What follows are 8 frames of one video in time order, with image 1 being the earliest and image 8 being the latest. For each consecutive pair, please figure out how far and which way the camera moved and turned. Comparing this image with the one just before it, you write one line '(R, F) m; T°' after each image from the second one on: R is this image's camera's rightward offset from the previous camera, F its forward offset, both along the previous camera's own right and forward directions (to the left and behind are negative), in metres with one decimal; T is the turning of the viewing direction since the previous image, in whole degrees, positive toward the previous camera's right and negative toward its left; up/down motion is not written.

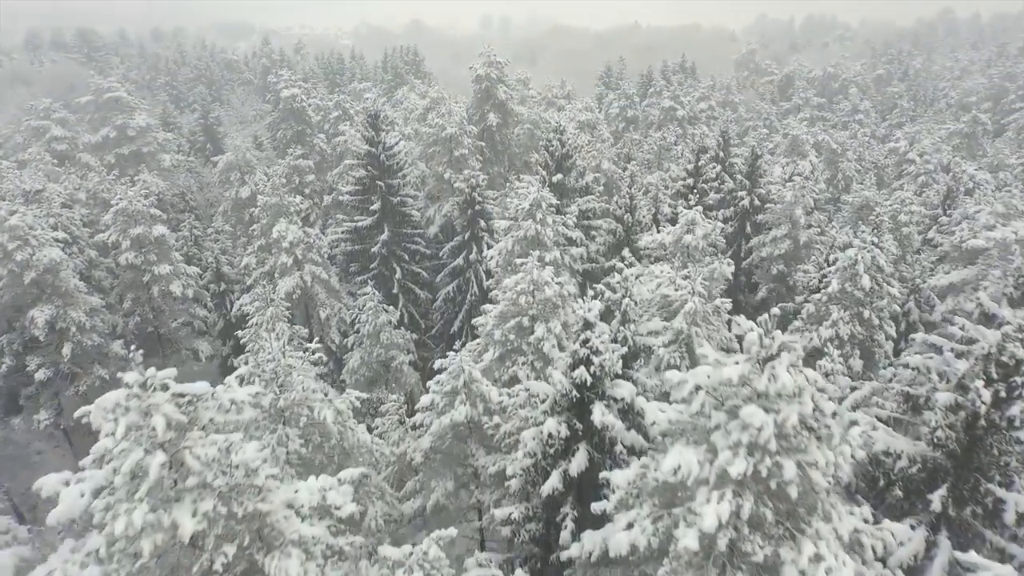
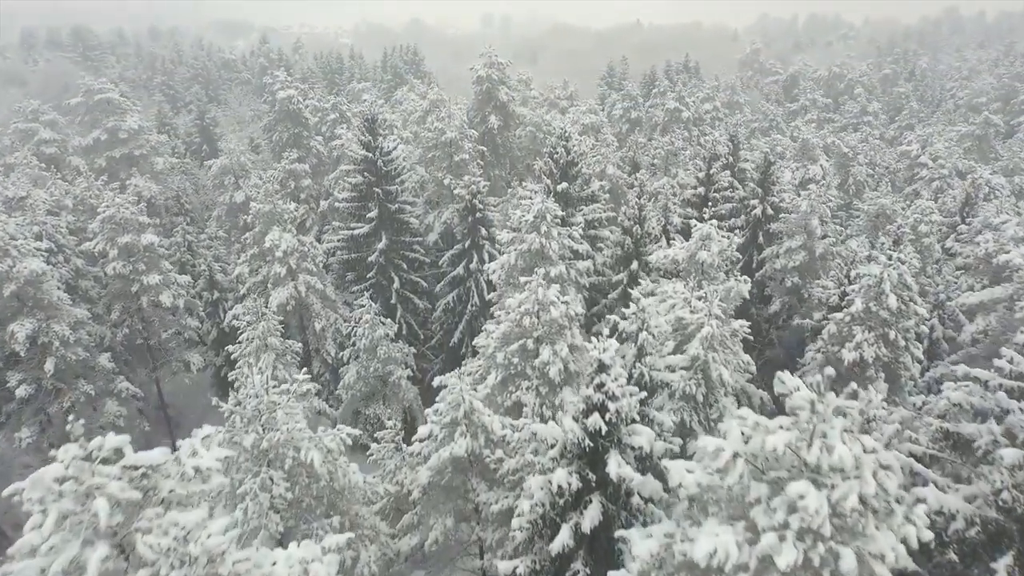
(-0.1, +0.9) m; 0°
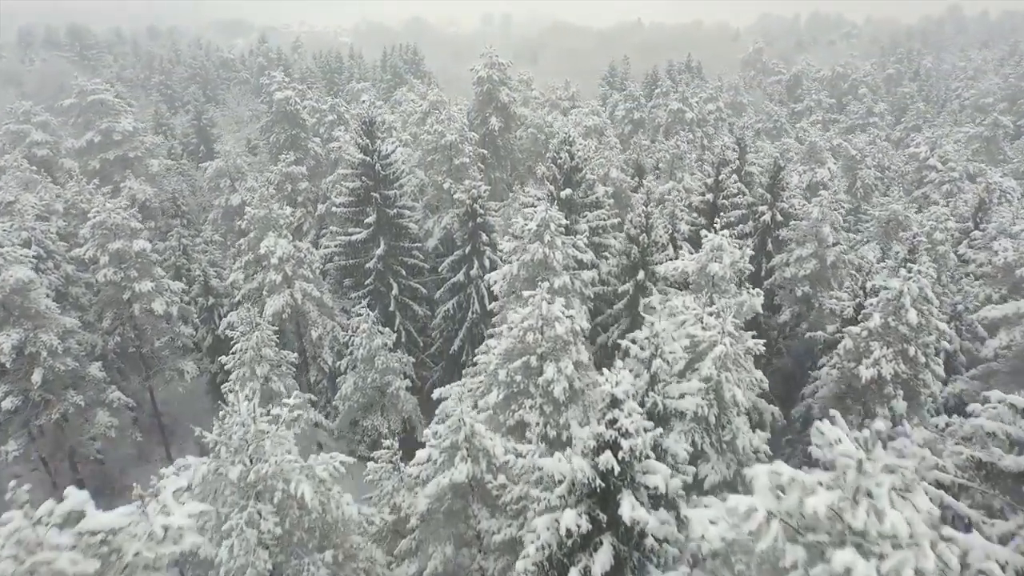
(0.0, +0.6) m; 0°
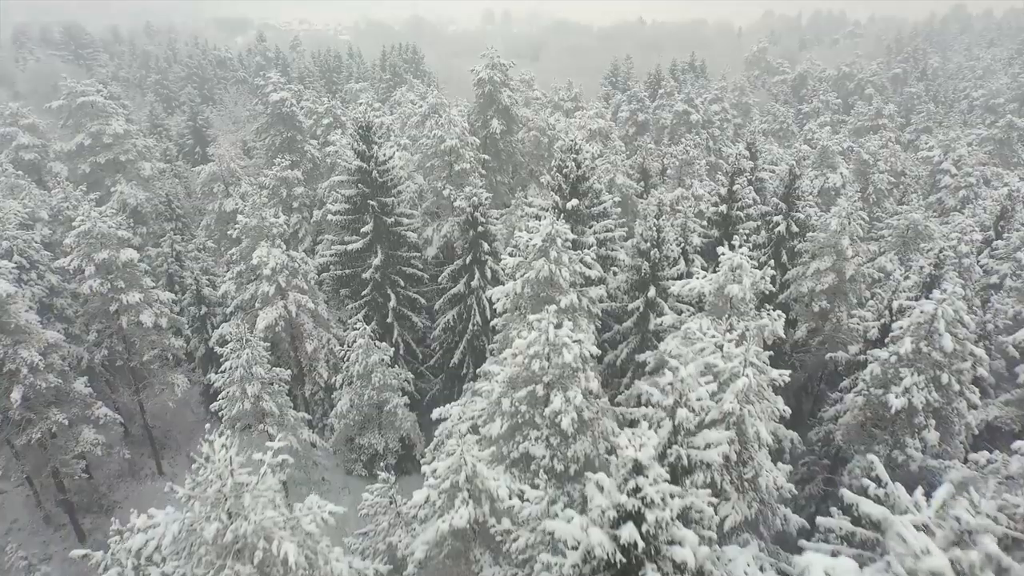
(-0.1, +0.9) m; 0°
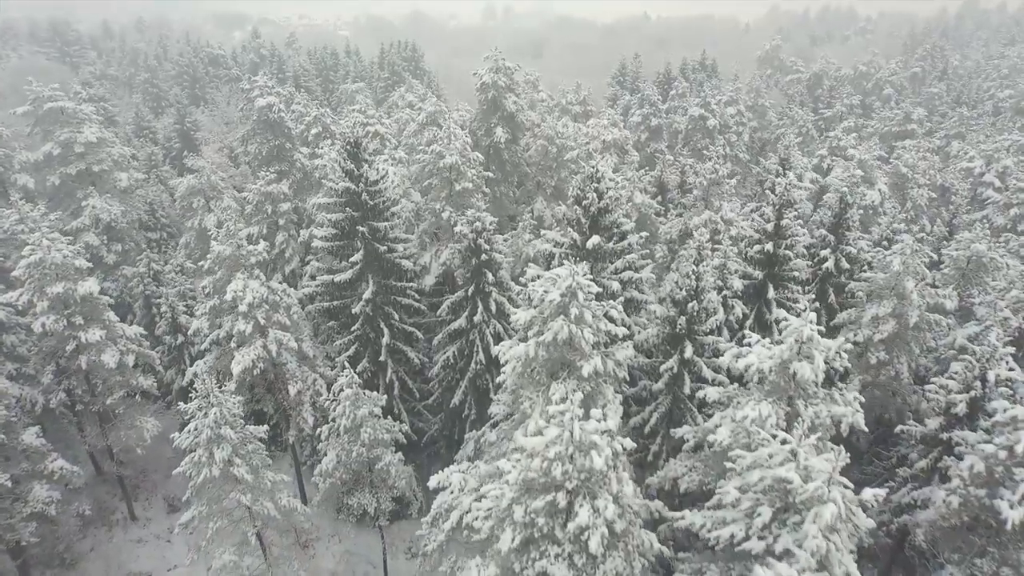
(-0.2, +2.6) m; 0°
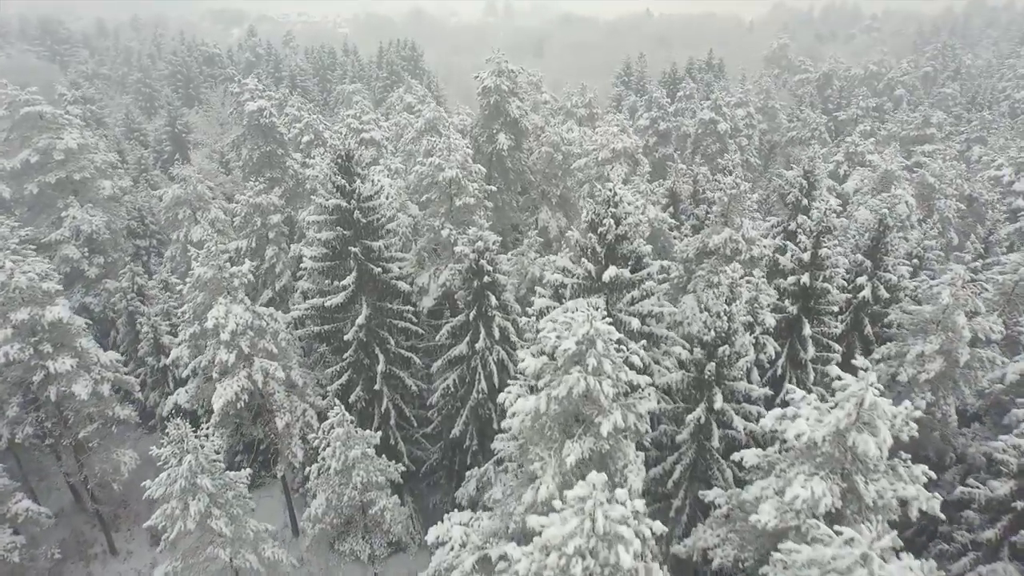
(-0.1, +1.6) m; 0°
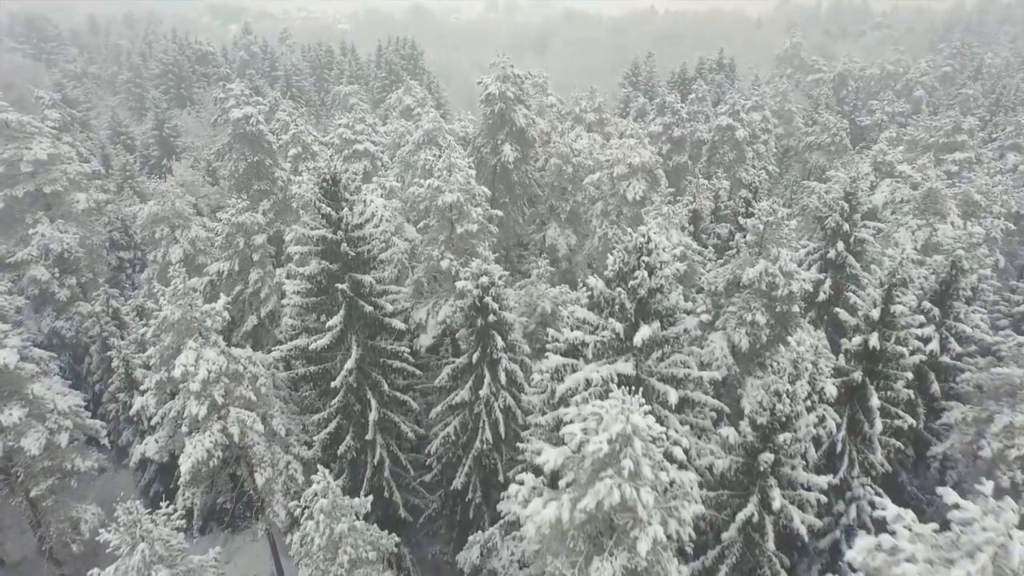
(-0.2, +2.2) m; 0°
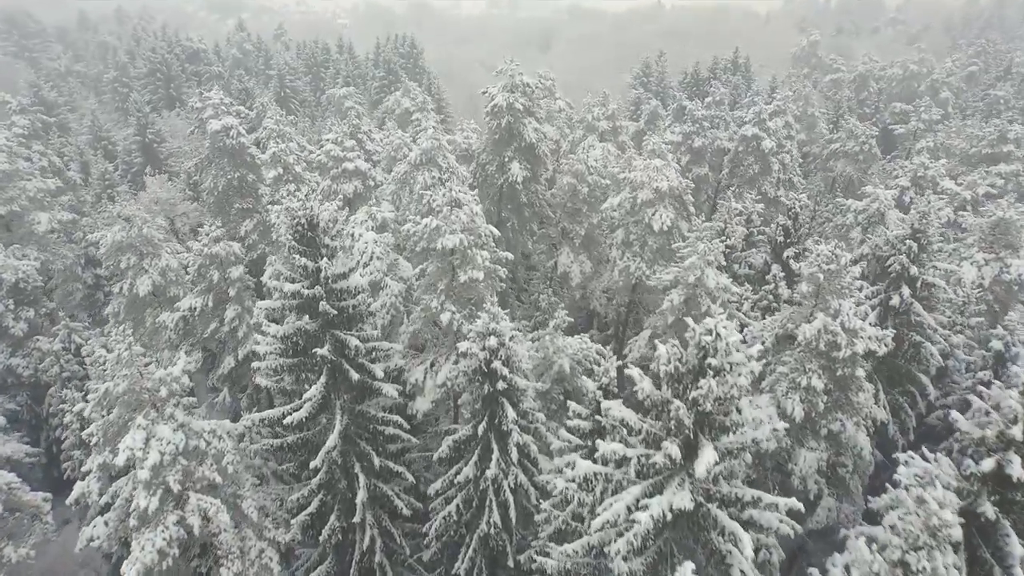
(-0.2, +2.8) m; 0°
